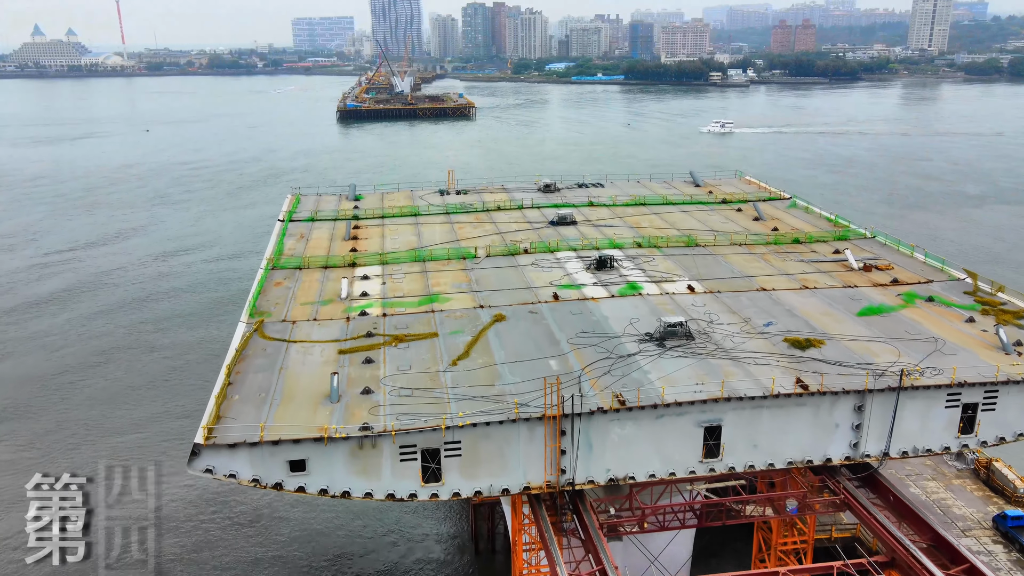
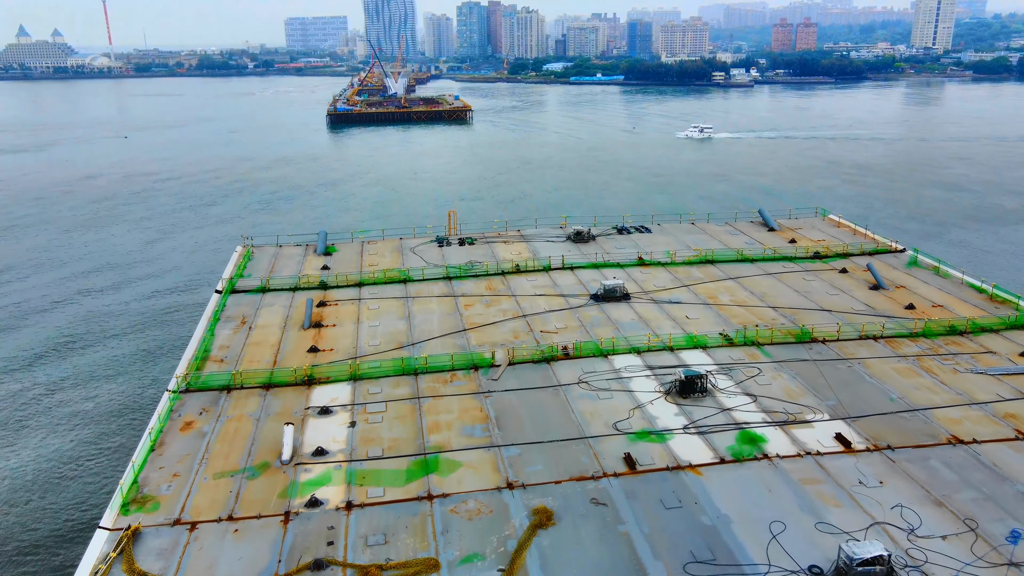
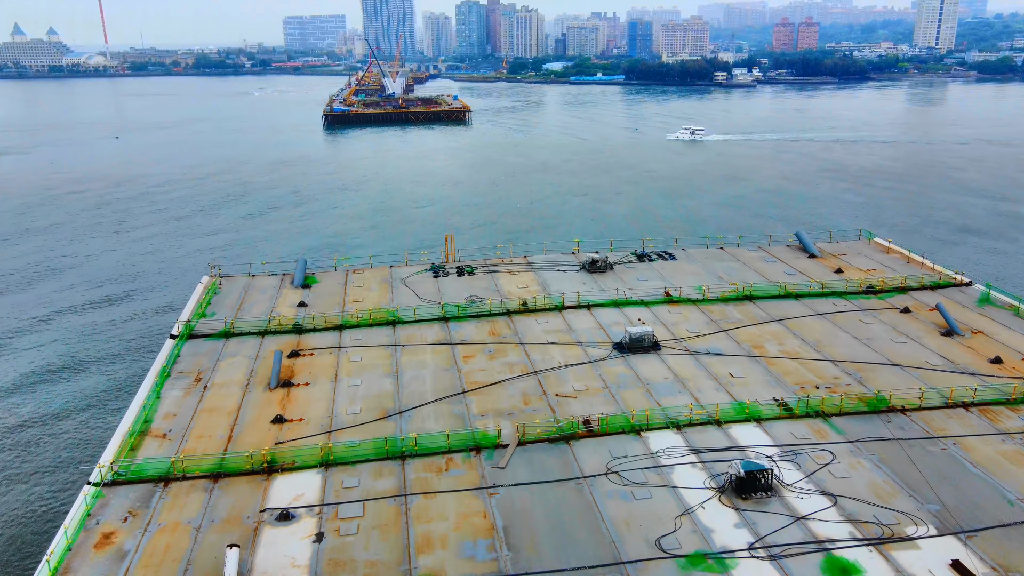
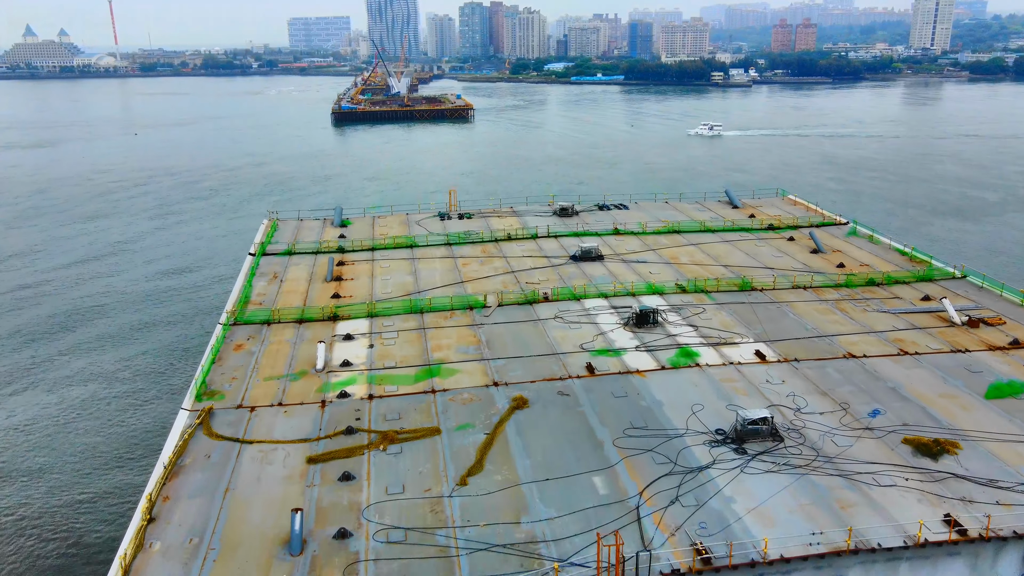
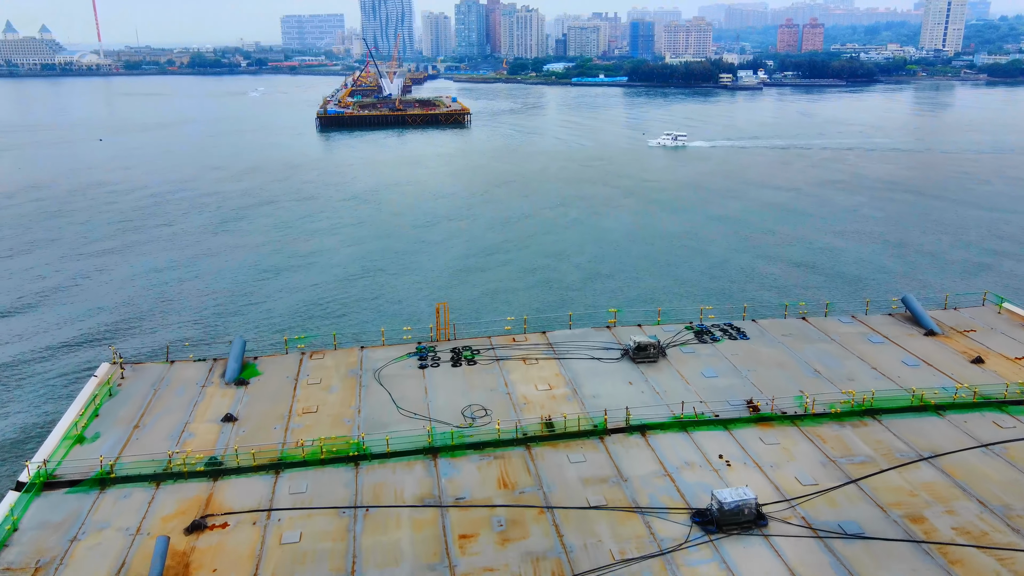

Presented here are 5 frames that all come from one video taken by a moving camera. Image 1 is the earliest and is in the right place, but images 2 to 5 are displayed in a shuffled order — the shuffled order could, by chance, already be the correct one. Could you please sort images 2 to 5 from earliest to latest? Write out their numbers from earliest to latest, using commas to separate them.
4, 2, 3, 5
